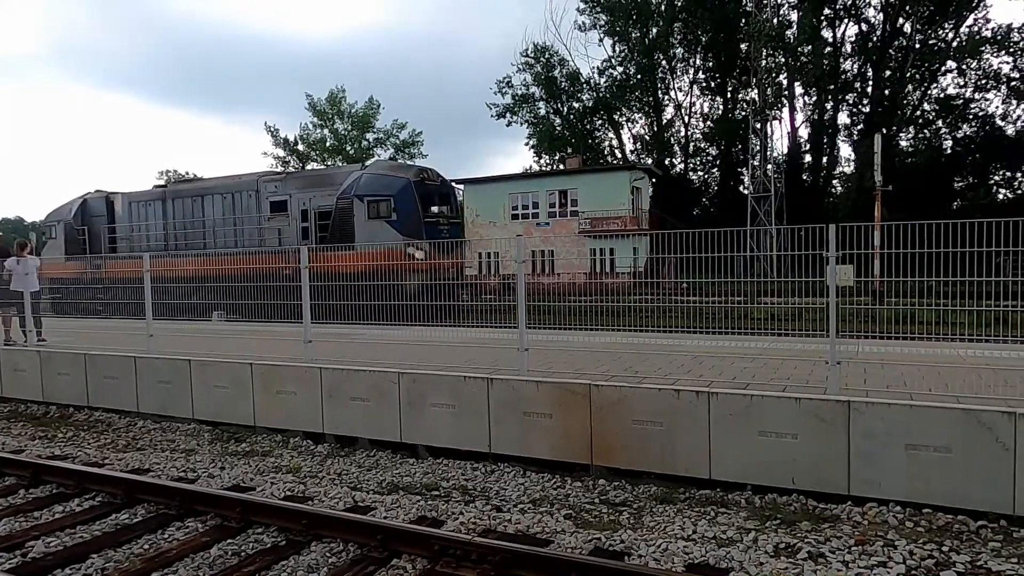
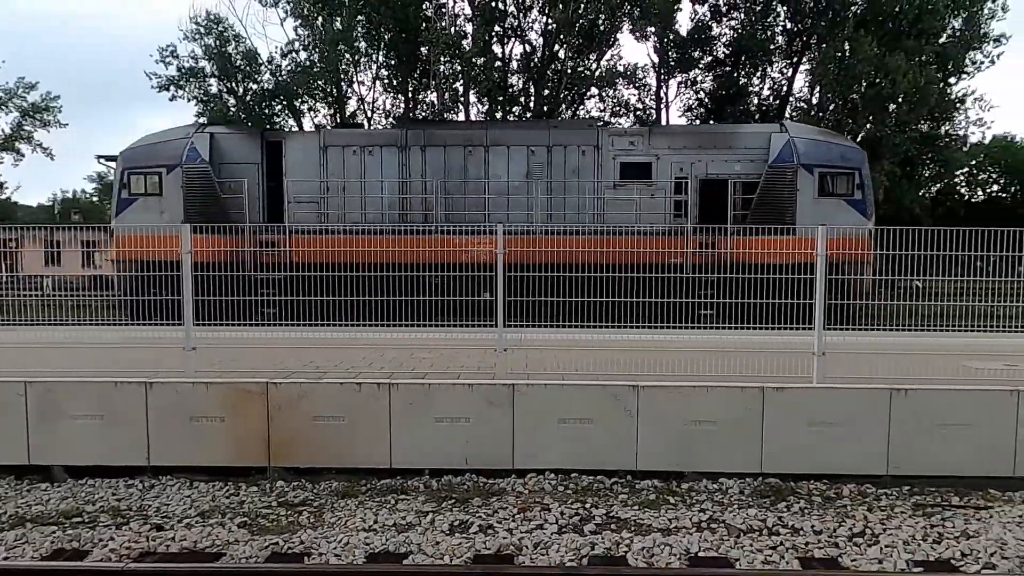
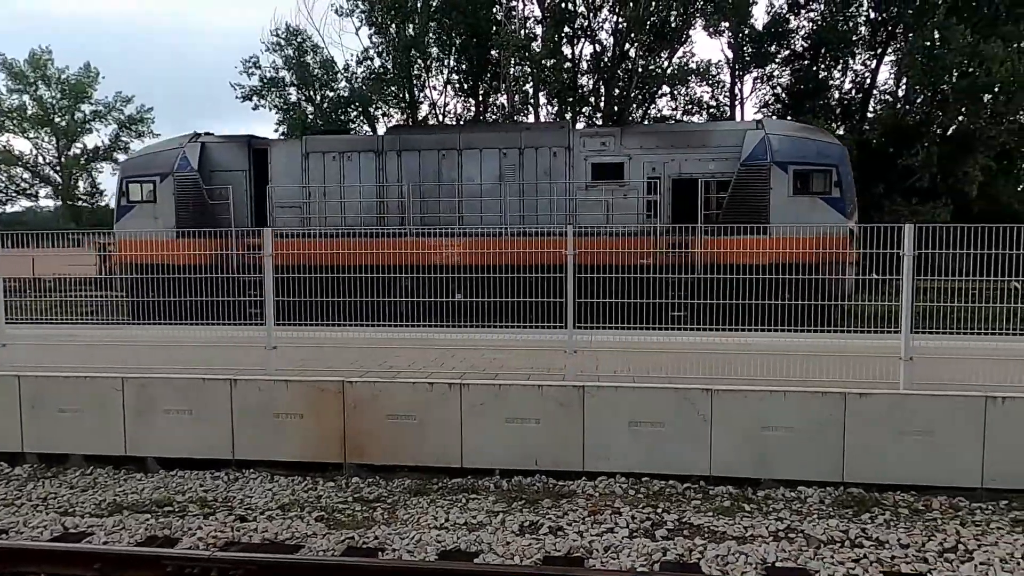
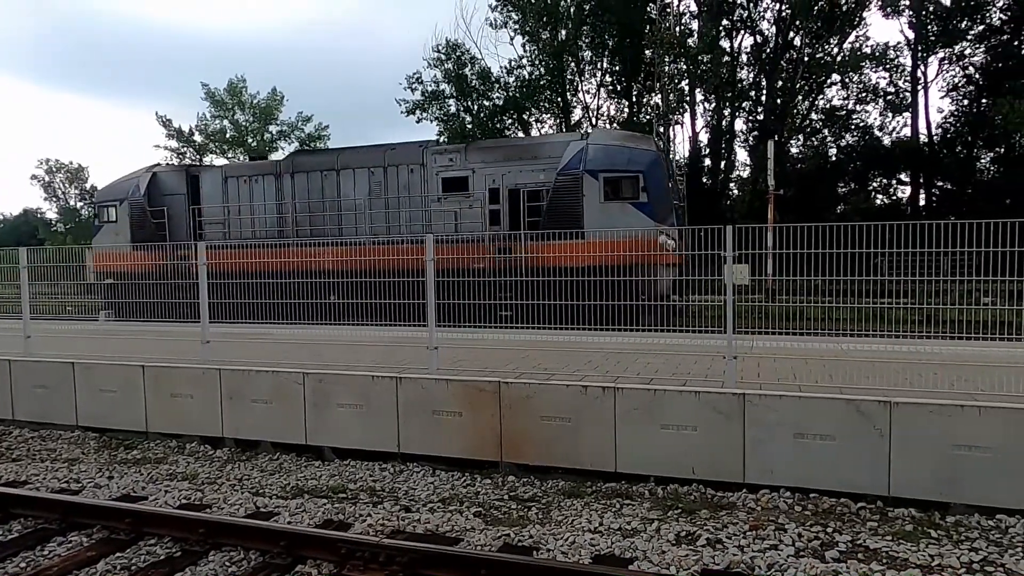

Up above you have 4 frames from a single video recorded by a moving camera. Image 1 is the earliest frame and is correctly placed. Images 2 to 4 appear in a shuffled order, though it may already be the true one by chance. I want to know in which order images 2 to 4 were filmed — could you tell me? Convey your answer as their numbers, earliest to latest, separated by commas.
4, 3, 2
